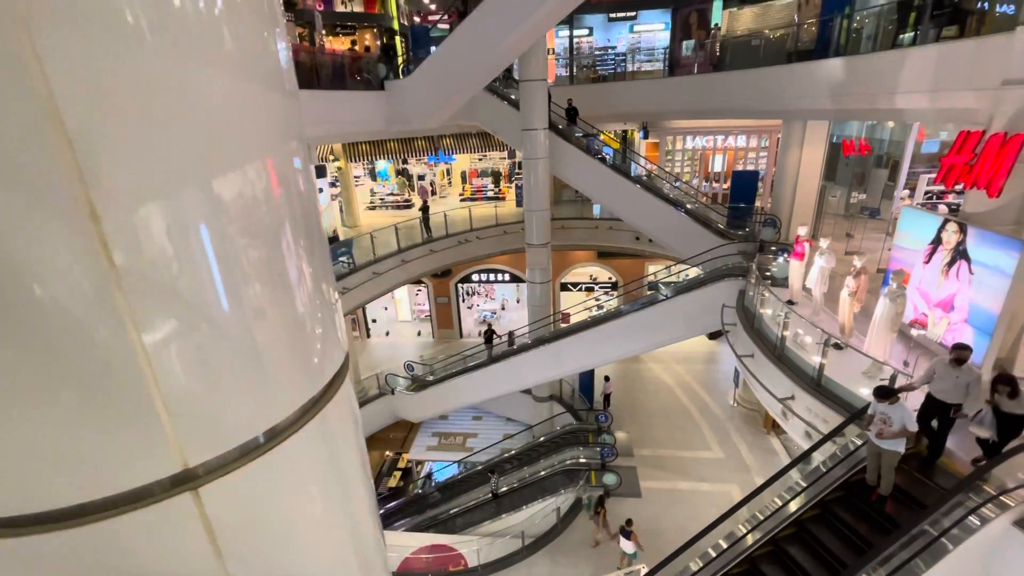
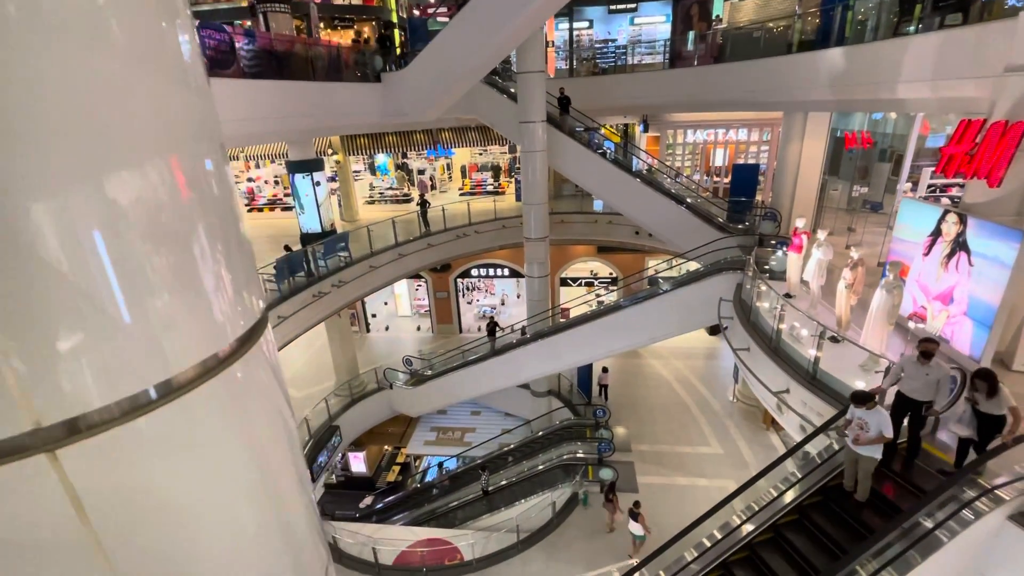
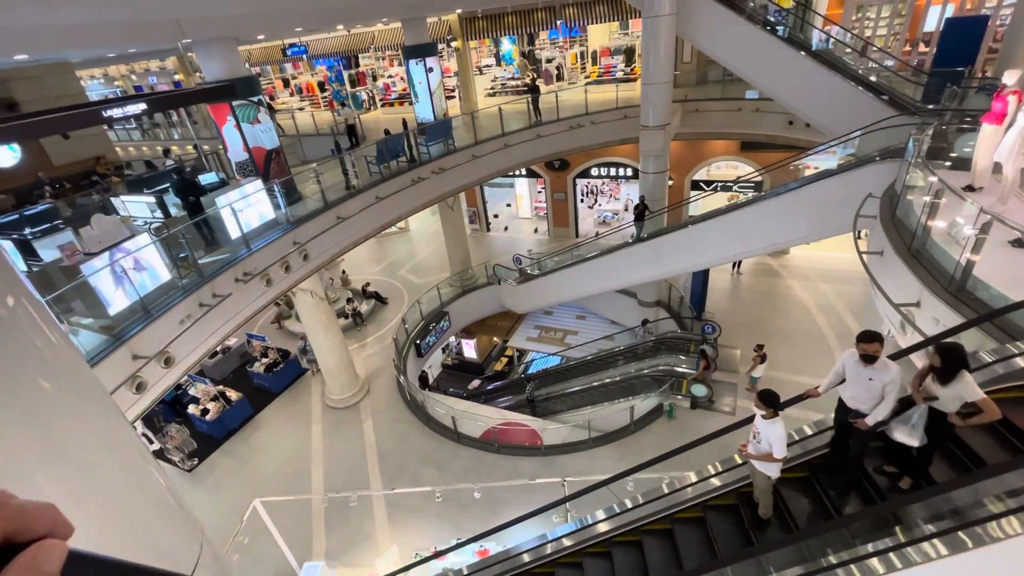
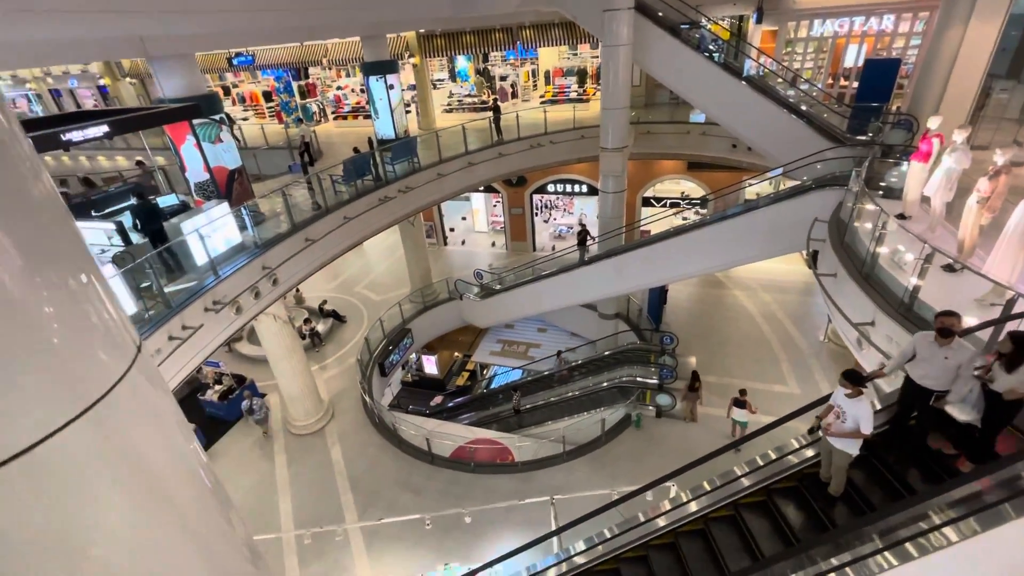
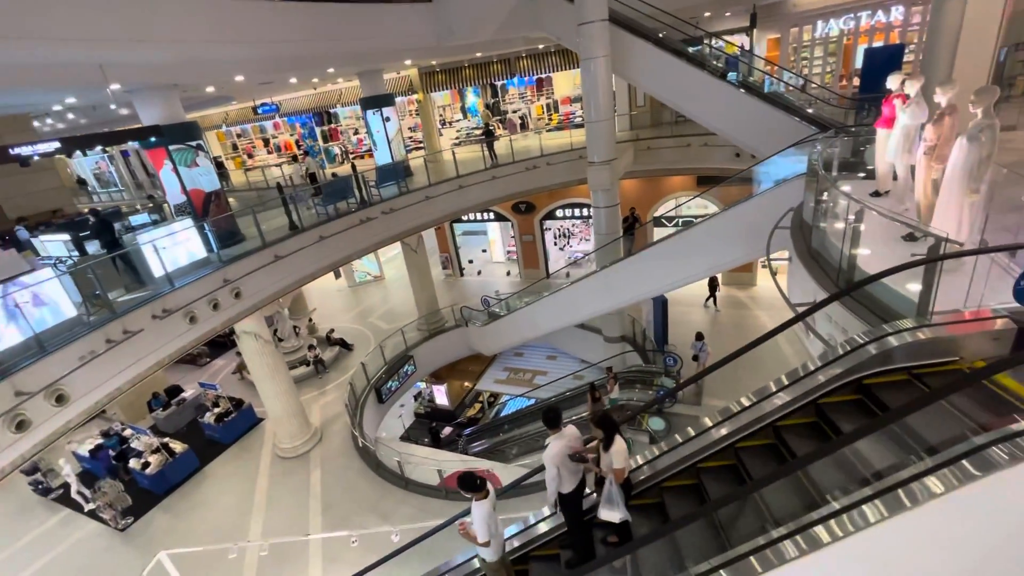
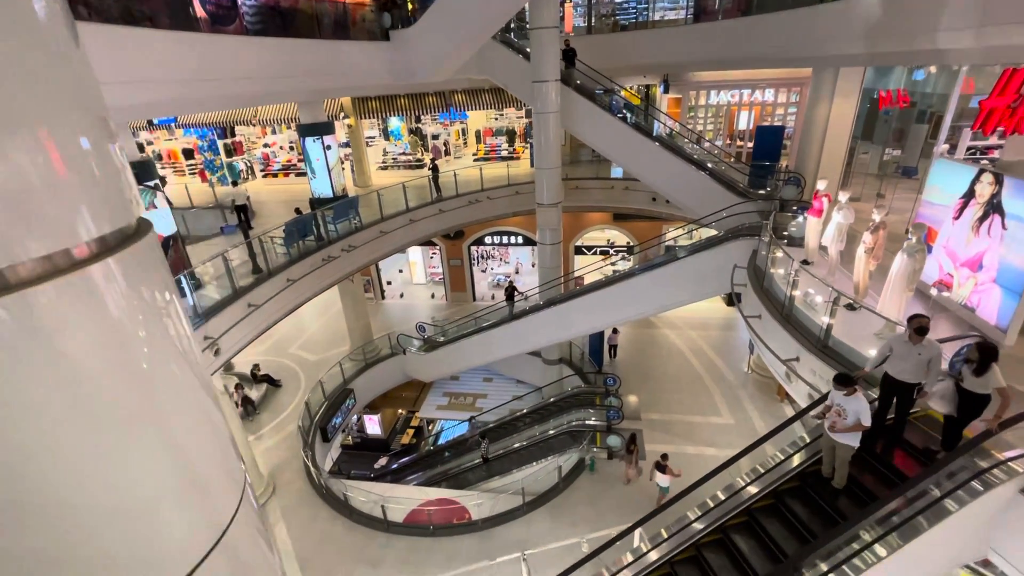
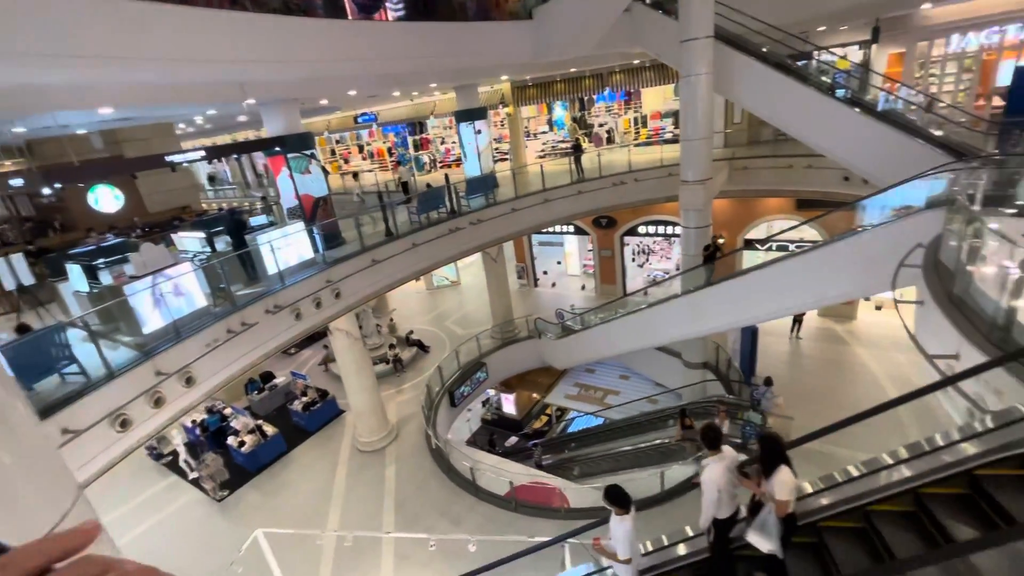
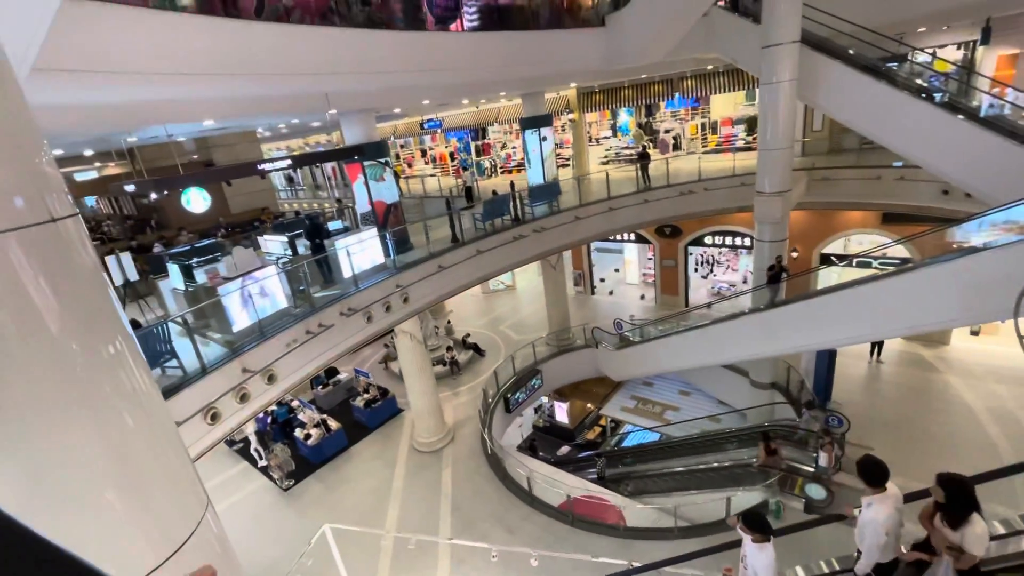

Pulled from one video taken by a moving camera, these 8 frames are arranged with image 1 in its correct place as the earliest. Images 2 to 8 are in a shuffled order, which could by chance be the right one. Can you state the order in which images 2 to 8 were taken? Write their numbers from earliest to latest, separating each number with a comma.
2, 6, 4, 3, 8, 7, 5
